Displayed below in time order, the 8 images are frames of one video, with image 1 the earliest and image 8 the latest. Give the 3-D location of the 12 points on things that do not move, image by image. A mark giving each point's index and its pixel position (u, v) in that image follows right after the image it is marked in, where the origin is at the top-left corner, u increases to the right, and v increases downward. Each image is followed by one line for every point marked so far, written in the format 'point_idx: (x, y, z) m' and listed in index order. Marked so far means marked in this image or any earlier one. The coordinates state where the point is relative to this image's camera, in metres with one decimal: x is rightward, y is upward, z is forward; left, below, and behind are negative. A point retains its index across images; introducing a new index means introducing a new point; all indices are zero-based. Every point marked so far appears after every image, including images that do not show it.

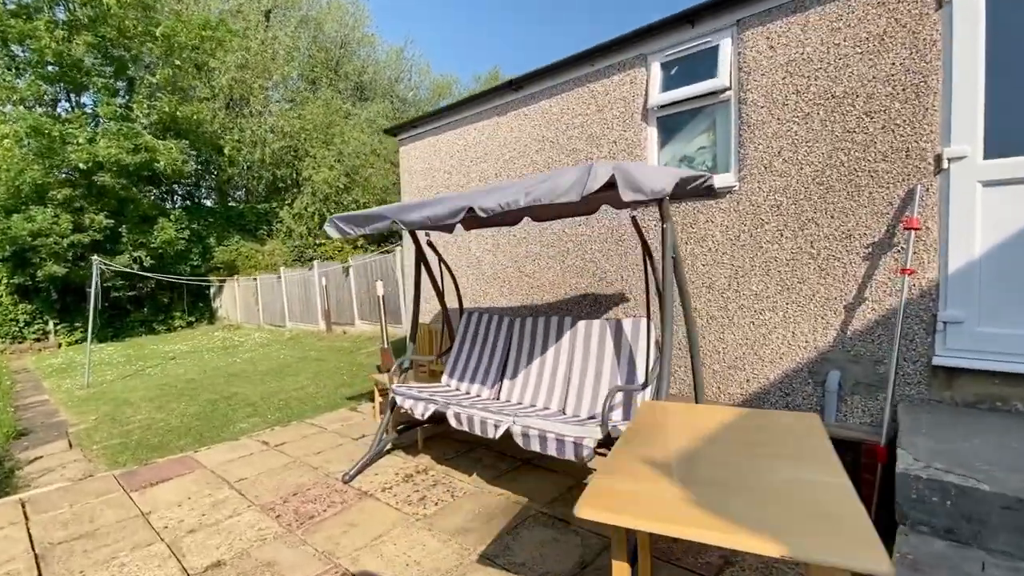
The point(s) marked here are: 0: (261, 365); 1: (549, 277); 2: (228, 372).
0: (-5.1, -1.5, +9.8) m
1: (+0.3, +0.1, +4.5) m
2: (-5.5, -1.6, +9.3) m
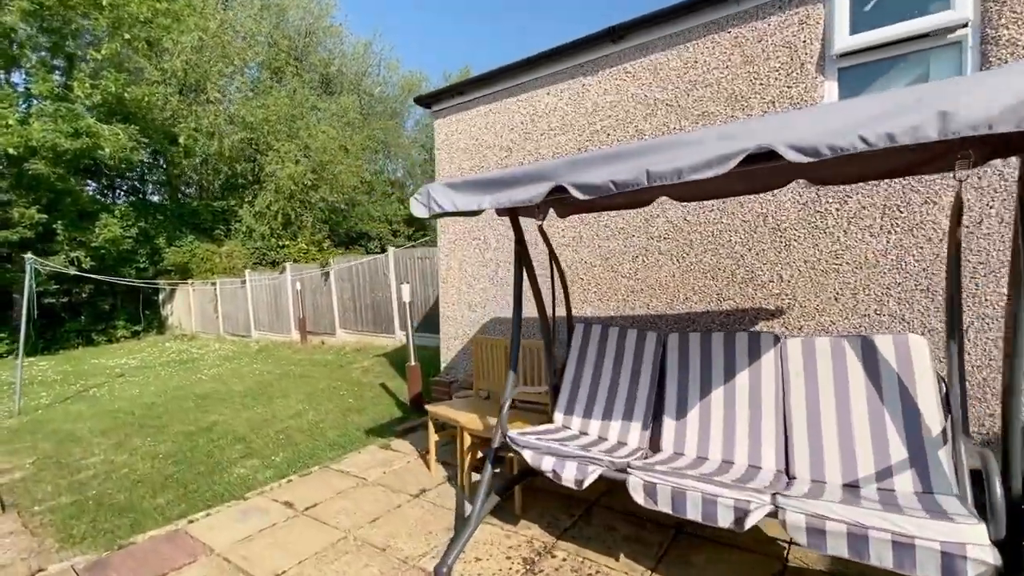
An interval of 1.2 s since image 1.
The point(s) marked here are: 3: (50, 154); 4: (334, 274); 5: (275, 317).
0: (-4.8, -1.6, +8.4) m
1: (+1.1, +0.1, +3.6) m
2: (-5.1, -1.7, +7.8) m
3: (-11.9, +3.5, +12.5) m
4: (-4.1, +0.3, +11.1) m
5: (-6.3, -0.8, +12.9) m
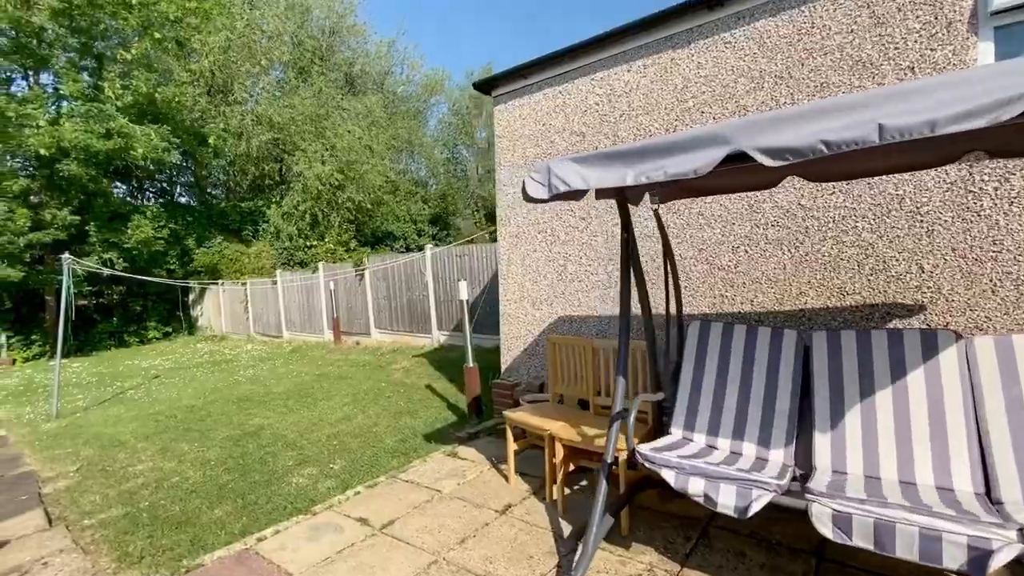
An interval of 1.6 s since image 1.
0: (-4.0, -1.6, +8.2) m
1: (+1.7, +0.1, +3.2) m
2: (-4.3, -1.7, +7.6) m
3: (-11.1, +3.5, +12.6) m
4: (-3.3, +0.3, +10.9) m
5: (-5.4, -0.8, +12.8) m
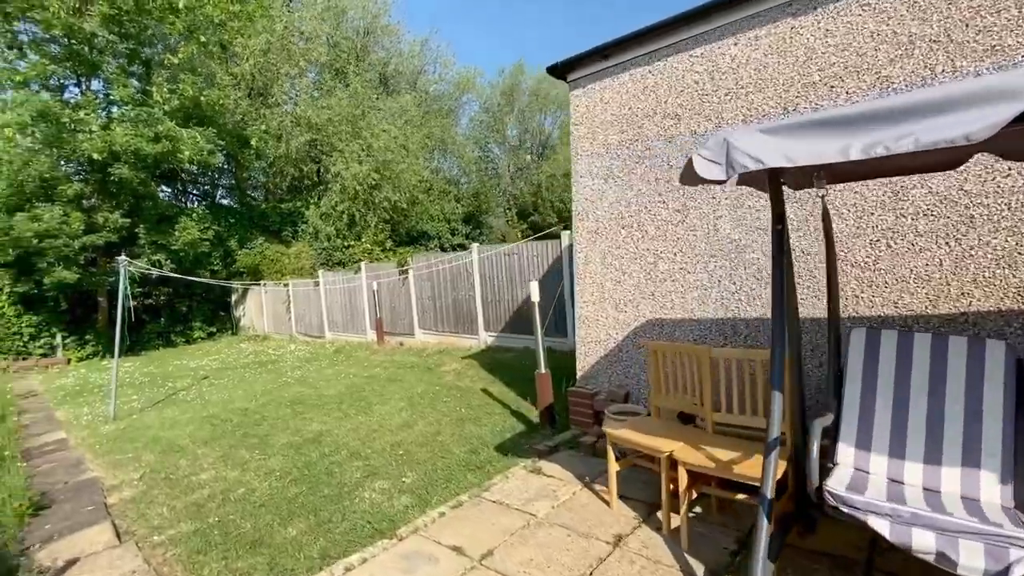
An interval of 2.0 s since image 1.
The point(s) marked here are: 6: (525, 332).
0: (-3.1, -1.6, +8.1) m
1: (+2.3, +0.1, +2.7) m
2: (-3.5, -1.7, +7.5) m
3: (-9.9, +3.4, +12.8) m
4: (-2.2, +0.3, +10.7) m
5: (-4.2, -0.8, +12.7) m
6: (+0.2, -0.8, +8.7) m
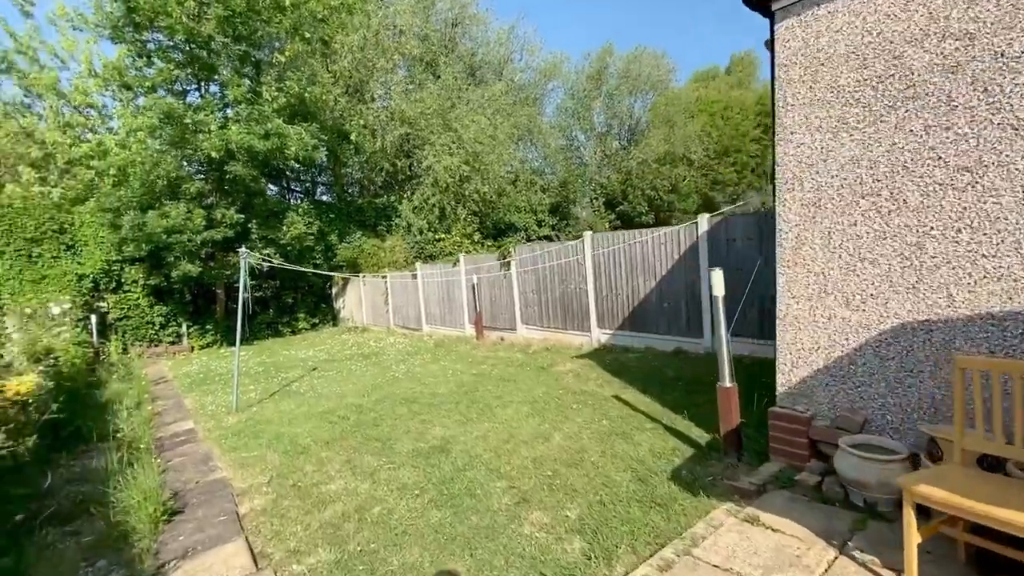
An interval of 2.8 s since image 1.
0: (-1.2, -1.5, +7.6) m
1: (+3.3, +0.2, +1.5) m
2: (-1.7, -1.6, +7.1) m
3: (-7.2, +3.6, +13.3) m
4: (+0.1, +0.5, +10.1) m
5: (-1.6, -0.6, +12.4) m
6: (+2.2, -0.7, +7.8) m
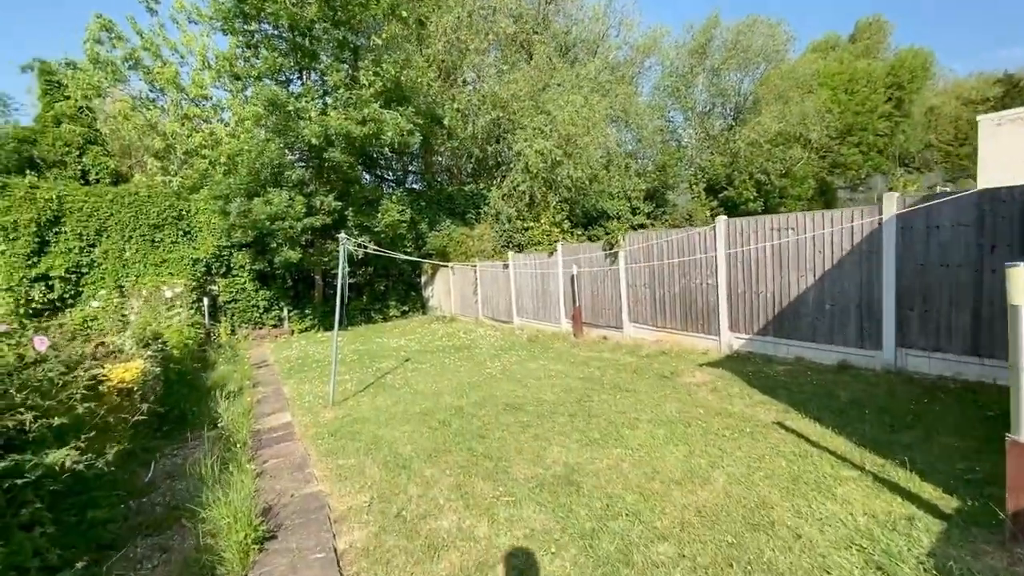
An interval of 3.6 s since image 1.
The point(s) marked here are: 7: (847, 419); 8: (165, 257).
0: (+0.3, -1.4, +6.8) m
1: (+3.9, +0.1, 0.0) m
2: (-0.1, -1.5, +6.4) m
3: (-4.6, +4.0, +13.3) m
4: (+2.1, +0.6, +9.0) m
5: (+0.8, -0.4, +11.6) m
6: (+3.7, -0.7, +6.4) m
7: (+3.1, -1.2, +4.5) m
8: (-10.0, +0.9, +14.0) m
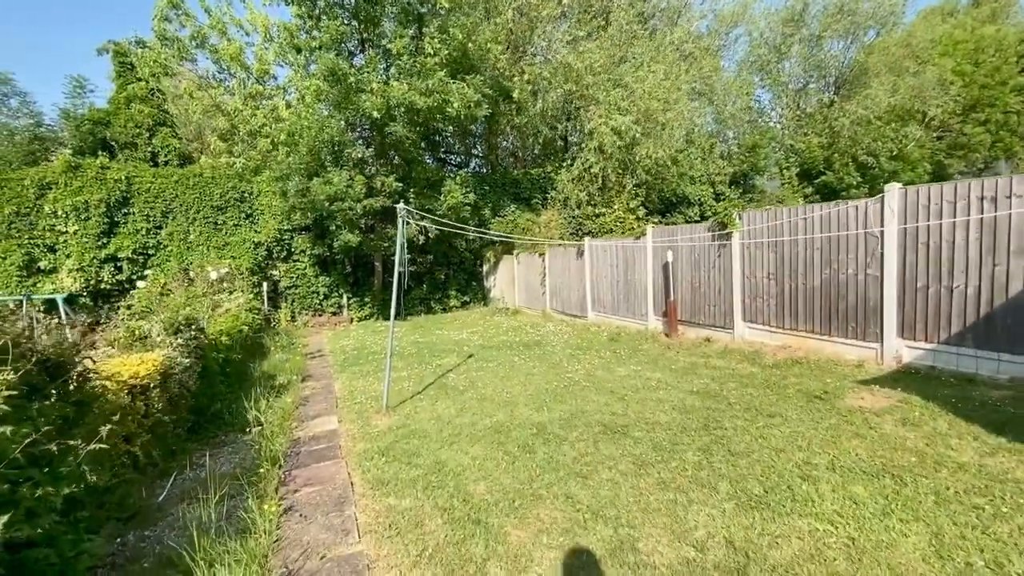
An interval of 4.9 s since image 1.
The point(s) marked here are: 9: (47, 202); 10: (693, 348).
0: (+1.4, -1.3, +5.4) m
1: (+4.2, 0.0, -1.8) m
2: (+0.8, -1.3, +5.0) m
3: (-2.6, +4.3, +12.3) m
4: (+3.4, +0.8, +7.3) m
5: (+2.4, -0.2, +10.0) m
6: (+4.7, -0.6, +4.5) m
7: (+3.8, -1.2, +2.7) m
8: (-8.0, +1.3, +13.6) m
9: (-11.4, +2.1, +12.0) m
10: (+2.9, -0.9, +7.8) m
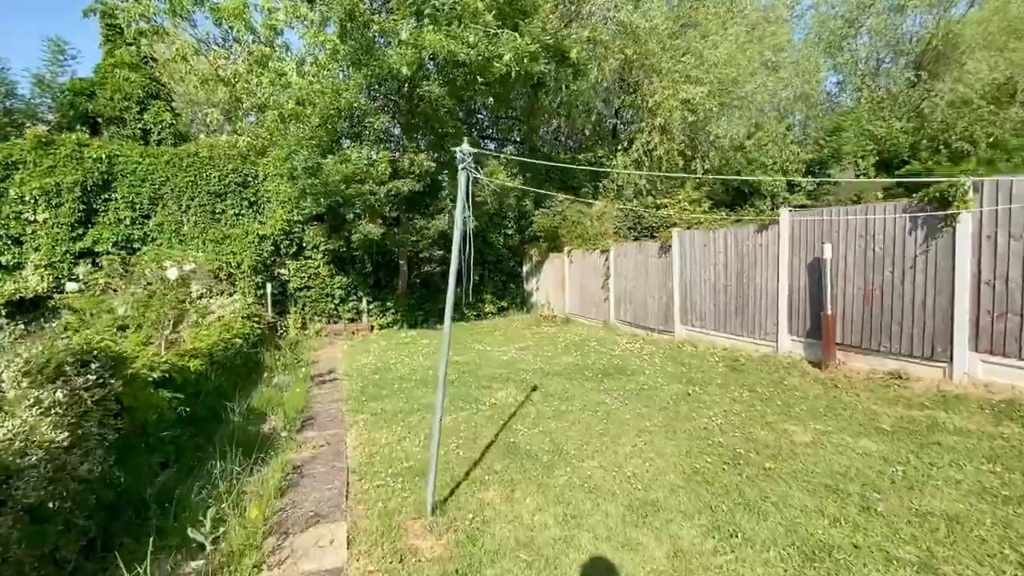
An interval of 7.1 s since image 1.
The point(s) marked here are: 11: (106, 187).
0: (+2.3, -1.4, +2.9) m
1: (+4.8, -0.1, -4.4) m
2: (+1.7, -1.4, +2.5) m
3: (-1.4, +4.2, +9.9) m
4: (+4.4, +0.6, +4.7) m
5: (+3.5, -0.3, +7.5) m
6: (+5.6, -0.7, +1.9) m
7: (+4.6, -1.3, +0.1) m
8: (-6.7, +1.3, +11.5) m
9: (-10.2, +2.1, +9.9) m
10: (+3.9, -1.0, +5.3) m
11: (-8.9, +2.2, +10.6) m
